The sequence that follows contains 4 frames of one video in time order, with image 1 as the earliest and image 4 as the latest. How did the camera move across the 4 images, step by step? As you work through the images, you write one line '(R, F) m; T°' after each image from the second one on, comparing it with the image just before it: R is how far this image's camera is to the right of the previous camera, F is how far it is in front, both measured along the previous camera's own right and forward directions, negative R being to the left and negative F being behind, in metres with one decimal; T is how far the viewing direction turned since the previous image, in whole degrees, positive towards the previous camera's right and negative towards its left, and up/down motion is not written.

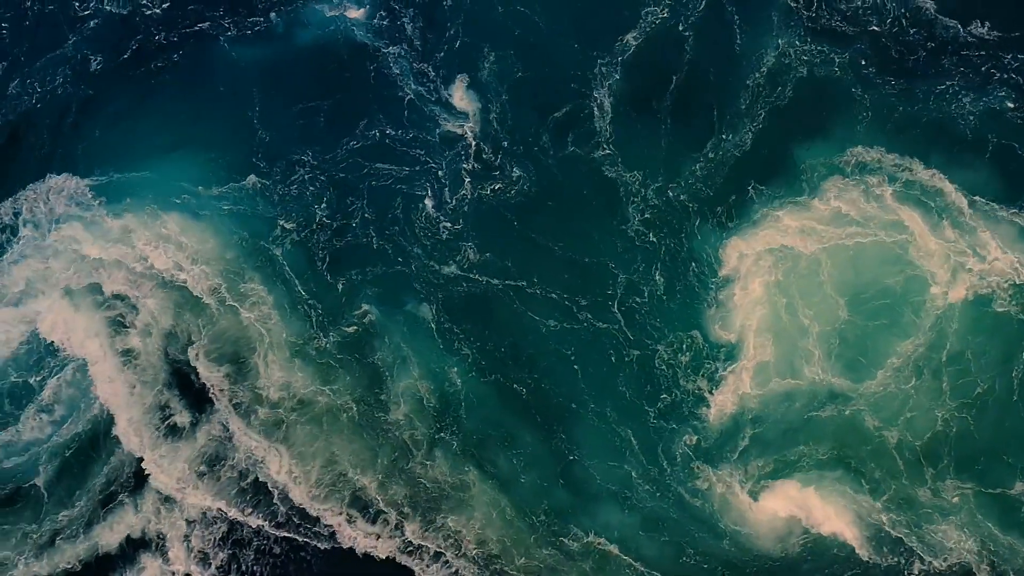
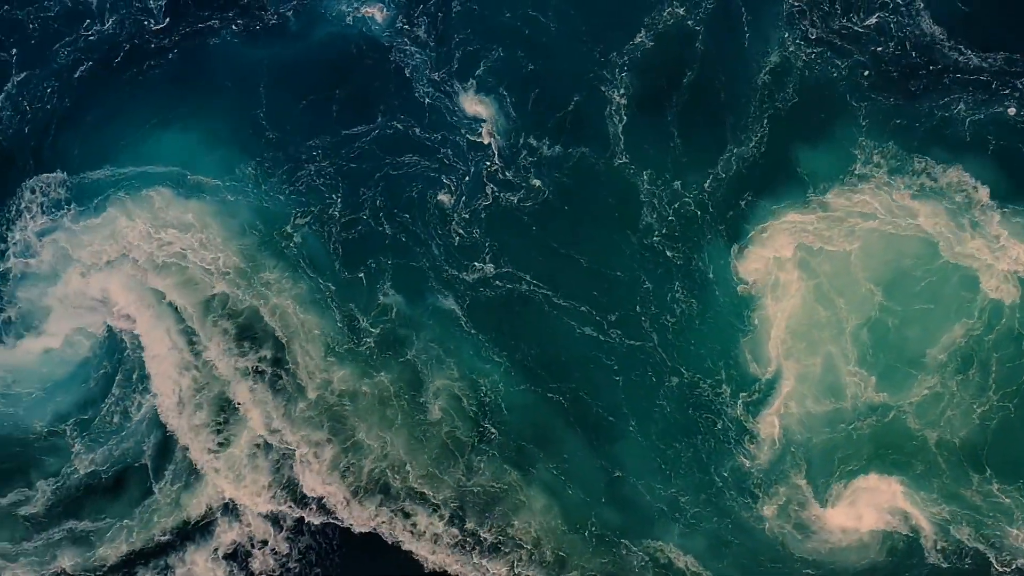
(-2.7, +3.1) m; 0°
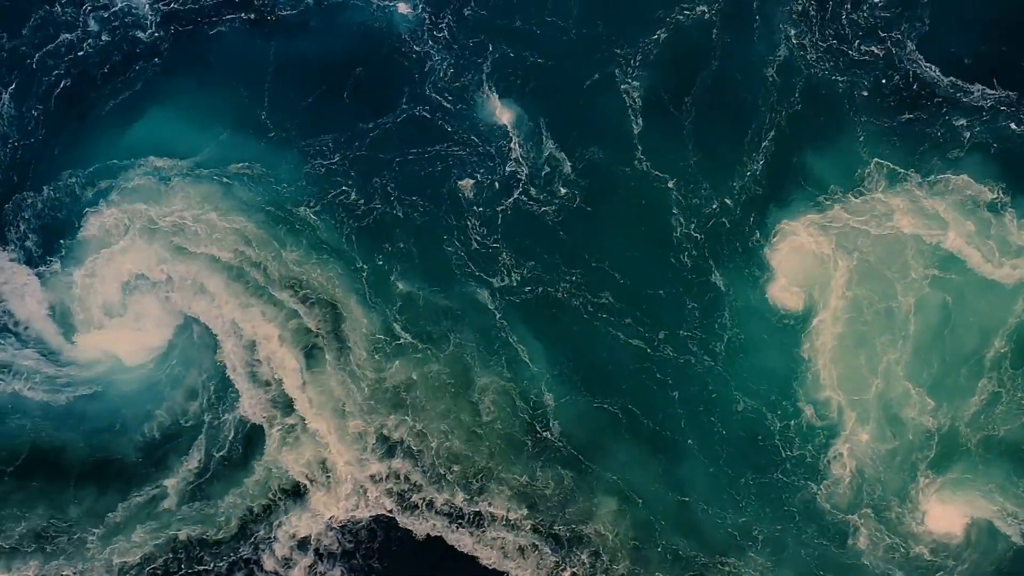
(-3.2, +3.4) m; 0°
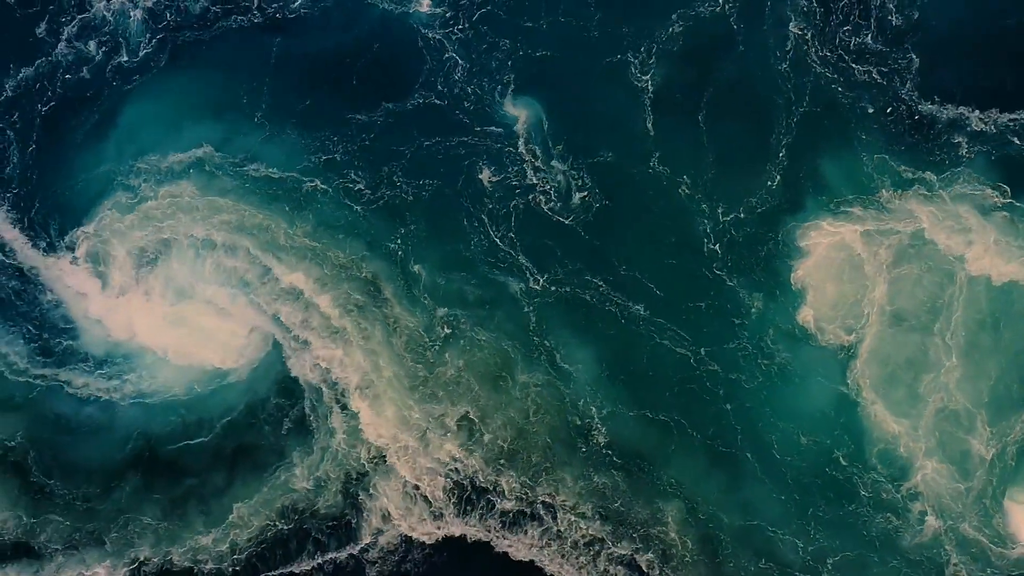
(-2.8, +3.0) m; 0°
